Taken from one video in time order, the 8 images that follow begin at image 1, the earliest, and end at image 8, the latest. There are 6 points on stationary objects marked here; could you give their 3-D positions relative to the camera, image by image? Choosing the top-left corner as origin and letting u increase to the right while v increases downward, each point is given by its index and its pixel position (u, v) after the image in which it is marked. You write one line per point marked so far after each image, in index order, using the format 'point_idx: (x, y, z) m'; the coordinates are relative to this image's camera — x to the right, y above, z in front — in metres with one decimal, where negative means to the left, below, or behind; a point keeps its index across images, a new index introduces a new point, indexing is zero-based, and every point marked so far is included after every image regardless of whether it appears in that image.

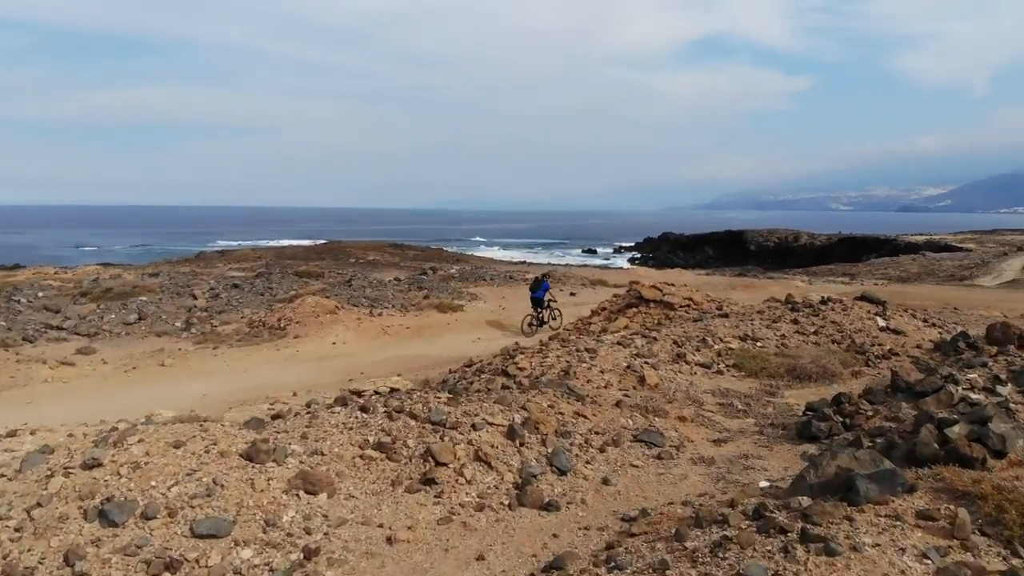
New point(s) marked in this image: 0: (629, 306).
0: (+1.7, -0.3, +11.9) m
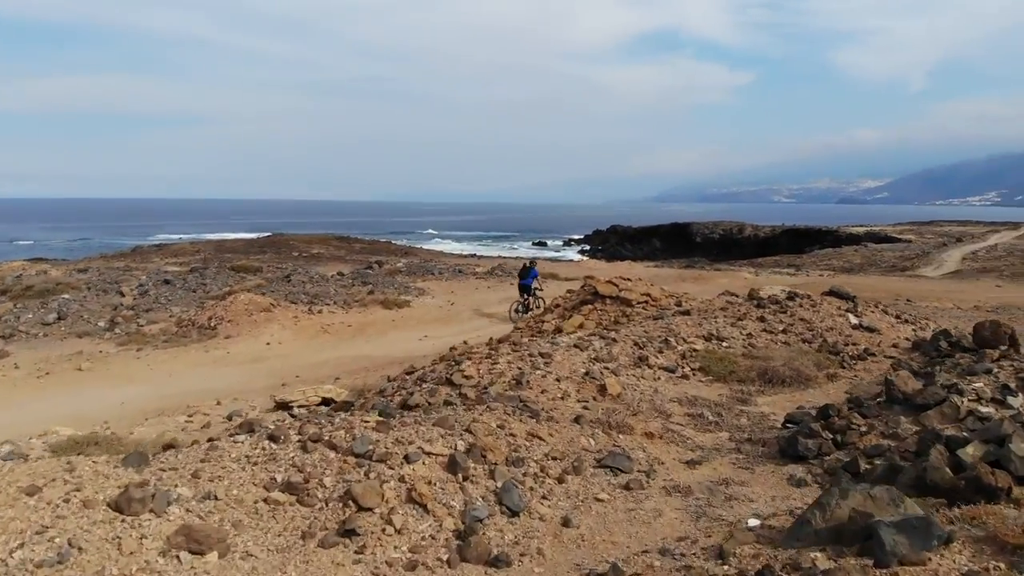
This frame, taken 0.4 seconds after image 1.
0: (+1.0, -0.2, +11.2) m
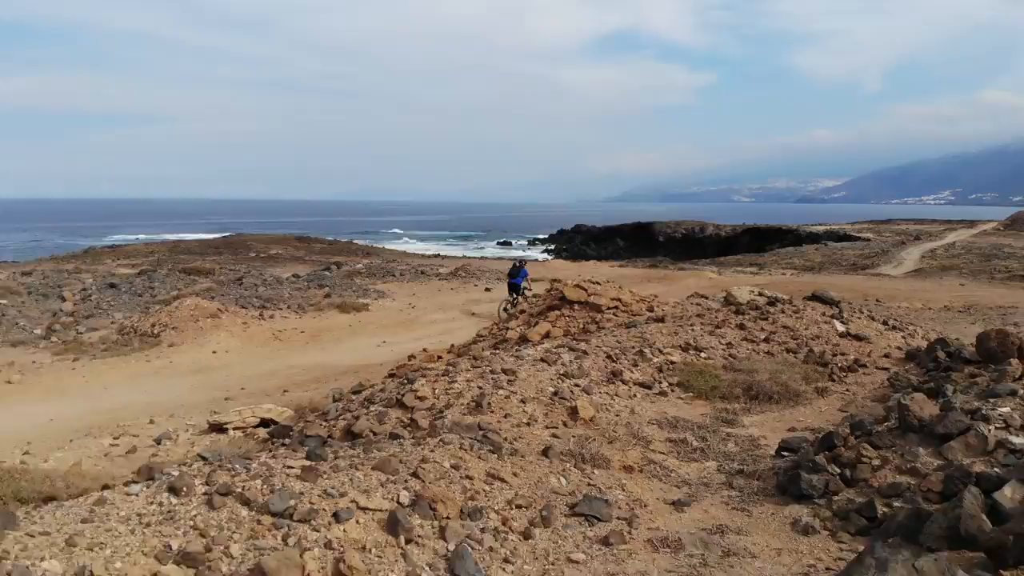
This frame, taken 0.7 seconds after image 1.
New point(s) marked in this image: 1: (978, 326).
0: (+0.5, -0.3, +10.5) m
1: (+8.1, -0.6, +14.4) m
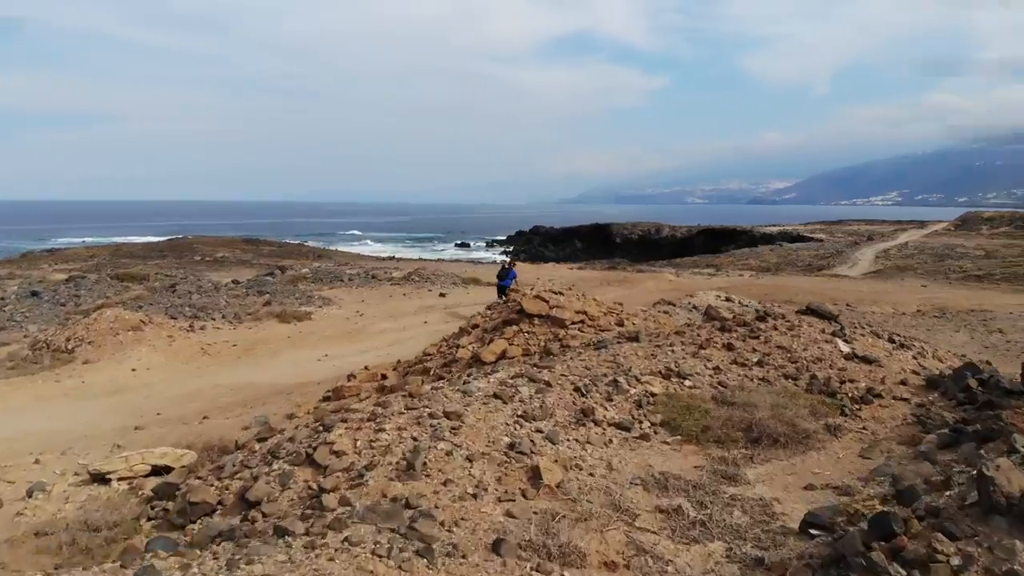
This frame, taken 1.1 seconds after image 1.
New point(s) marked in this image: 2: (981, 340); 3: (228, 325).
0: (-0.1, -0.4, +9.2) m
1: (+7.3, -0.7, +13.5) m
2: (+7.2, -0.8, +12.7) m
3: (-6.3, -0.8, +18.5) m
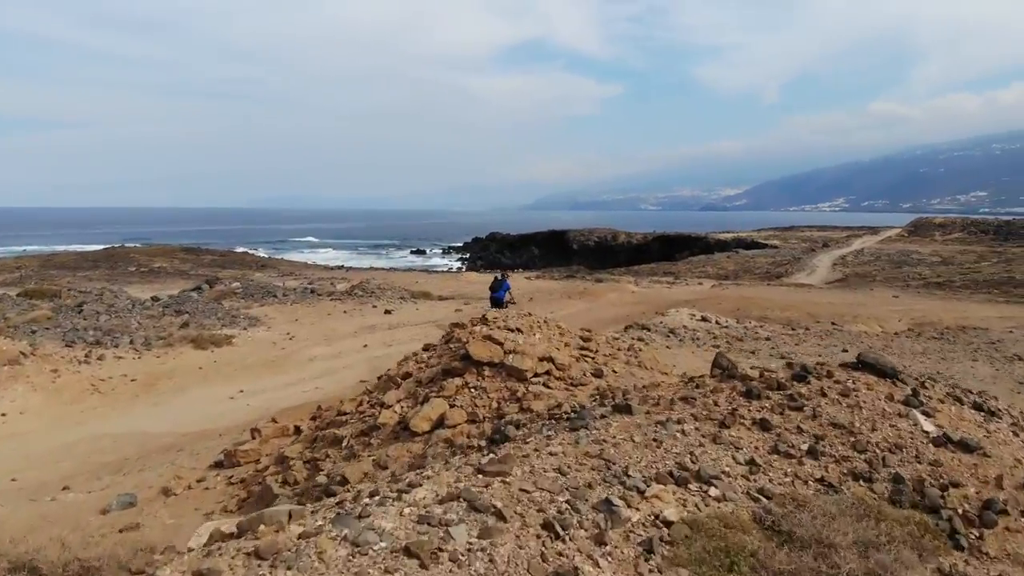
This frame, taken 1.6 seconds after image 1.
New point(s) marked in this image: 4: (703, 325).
0: (-0.5, -0.7, +7.0) m
1: (+6.6, -1.0, +11.7) m
2: (+6.6, -1.1, +10.9) m
3: (-7.3, -1.2, +16.0) m
4: (+3.3, -0.6, +14.6) m
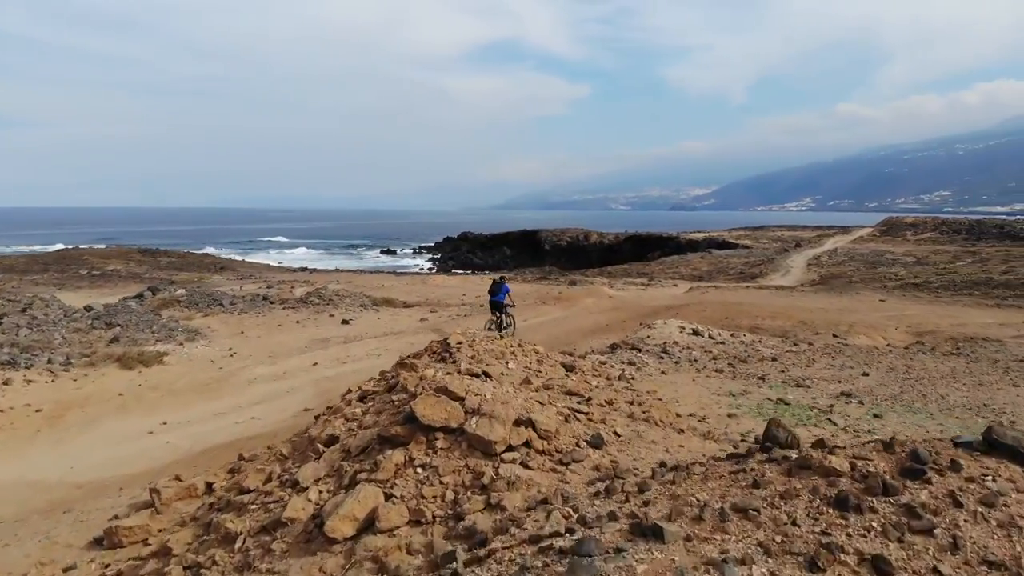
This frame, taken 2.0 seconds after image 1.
0: (-0.8, -0.9, +5.2) m
1: (+6.2, -1.2, +10.1) m
2: (+6.2, -1.3, +9.4) m
3: (-7.8, -1.5, +13.9) m
4: (+2.8, -0.8, +12.9) m
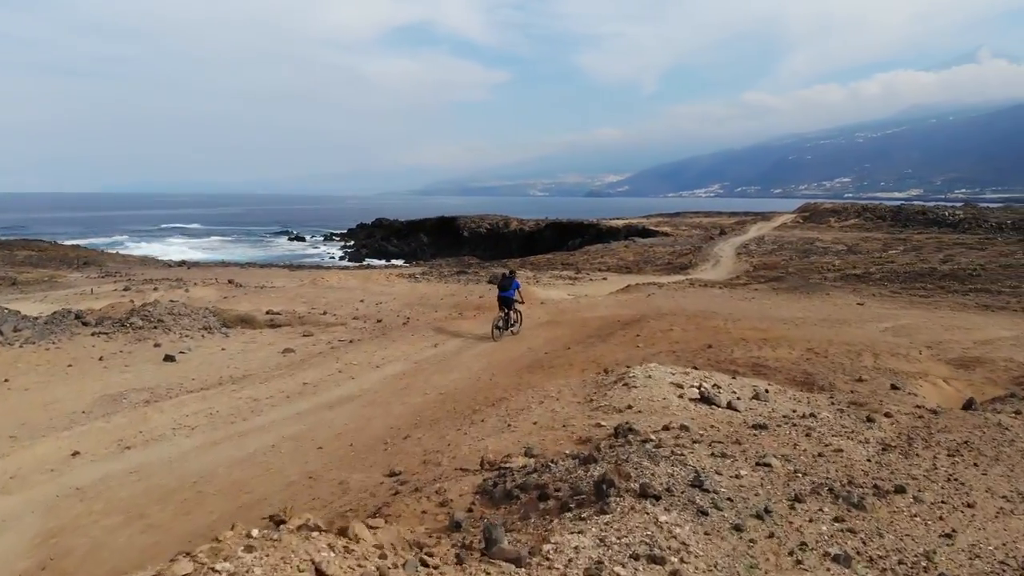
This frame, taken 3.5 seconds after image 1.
0: (-1.0, -1.5, -0.5) m
1: (+5.4, -1.6, +5.1) m
2: (+5.5, -1.7, +4.4) m
3: (-8.9, -2.0, +7.5) m
4: (+1.8, -1.2, +7.6) m
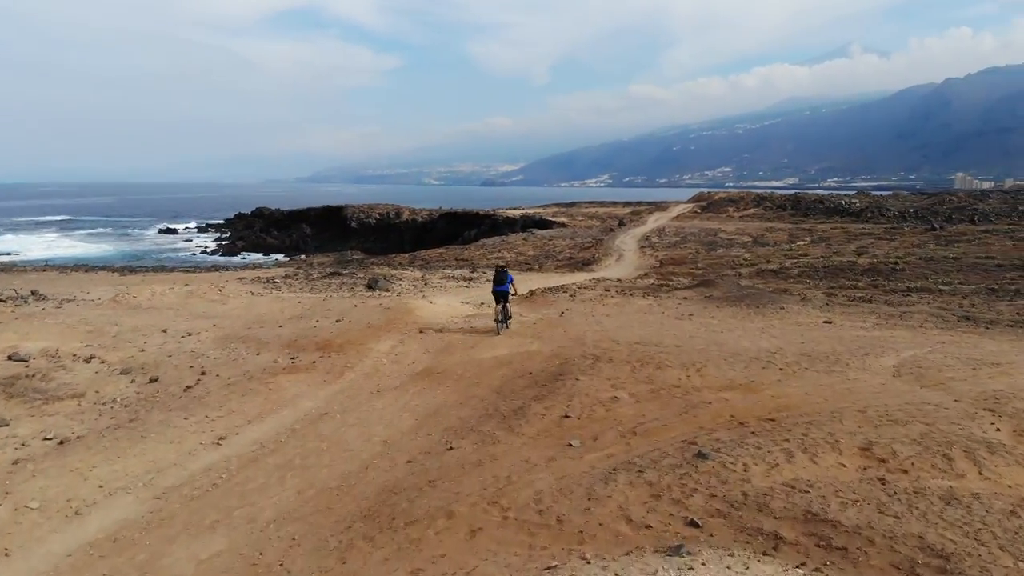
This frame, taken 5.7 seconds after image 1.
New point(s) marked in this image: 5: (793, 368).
0: (-0.7, -2.2, -6.7) m
1: (+5.0, -2.2, -0.3) m
2: (+5.1, -2.3, -1.0) m
3: (-9.5, -2.8, +0.3) m
4: (+1.0, -1.8, +1.7) m
5: (+4.5, -1.3, +12.7) m
